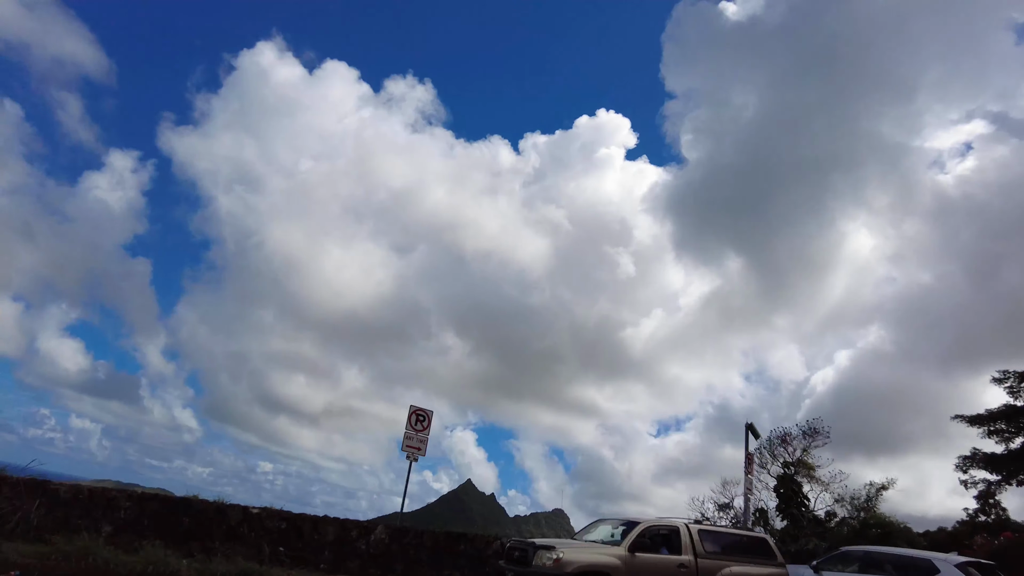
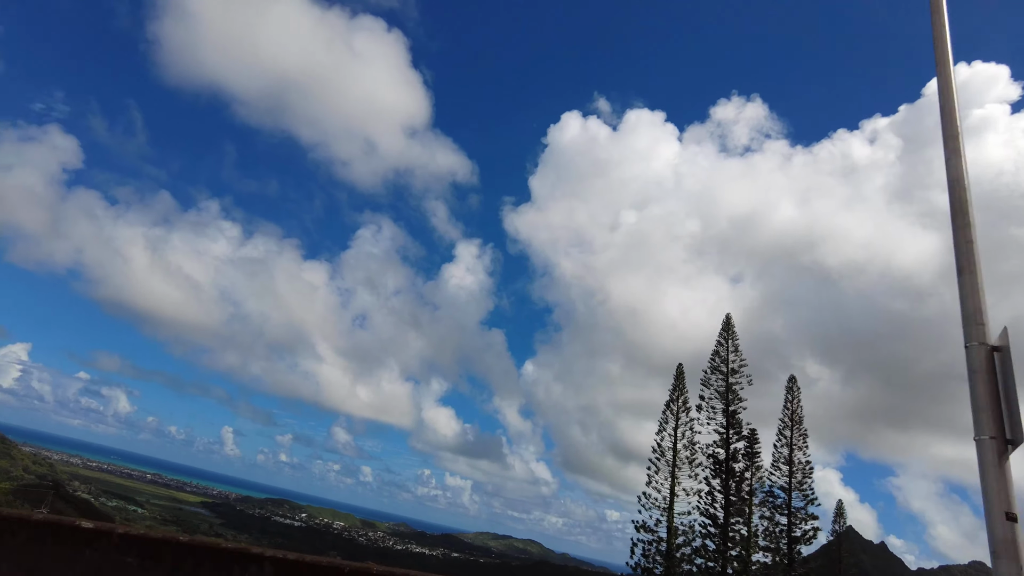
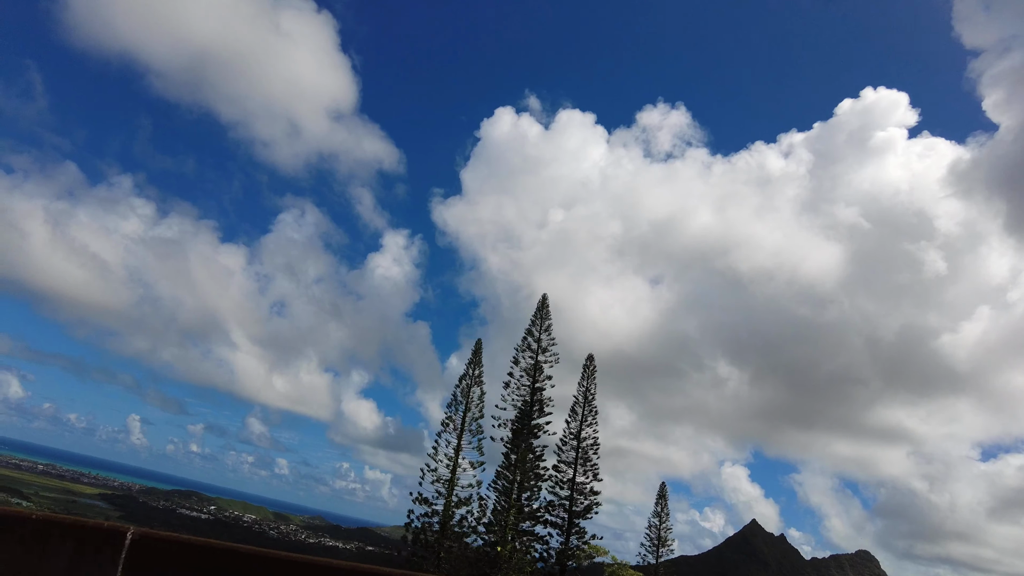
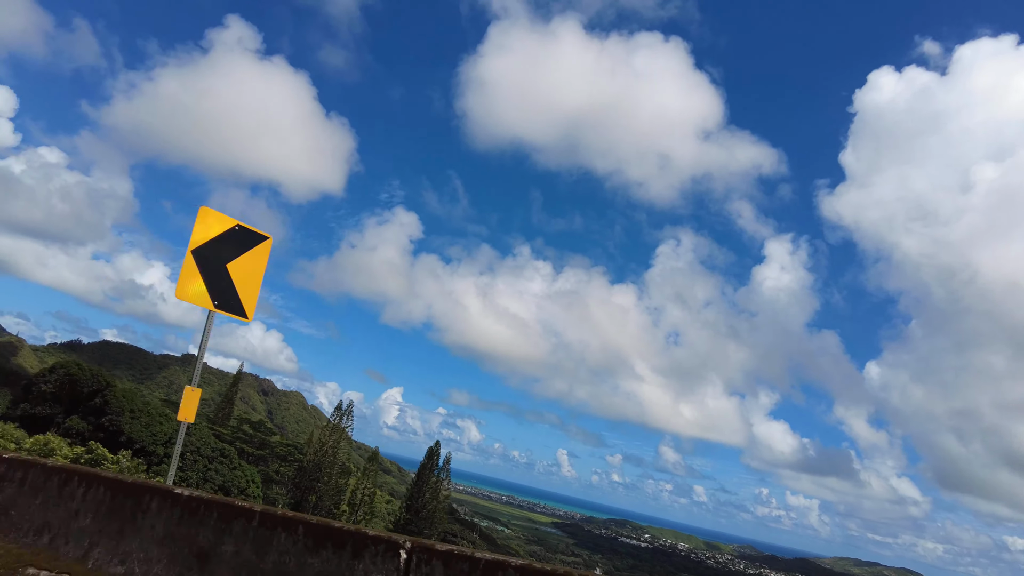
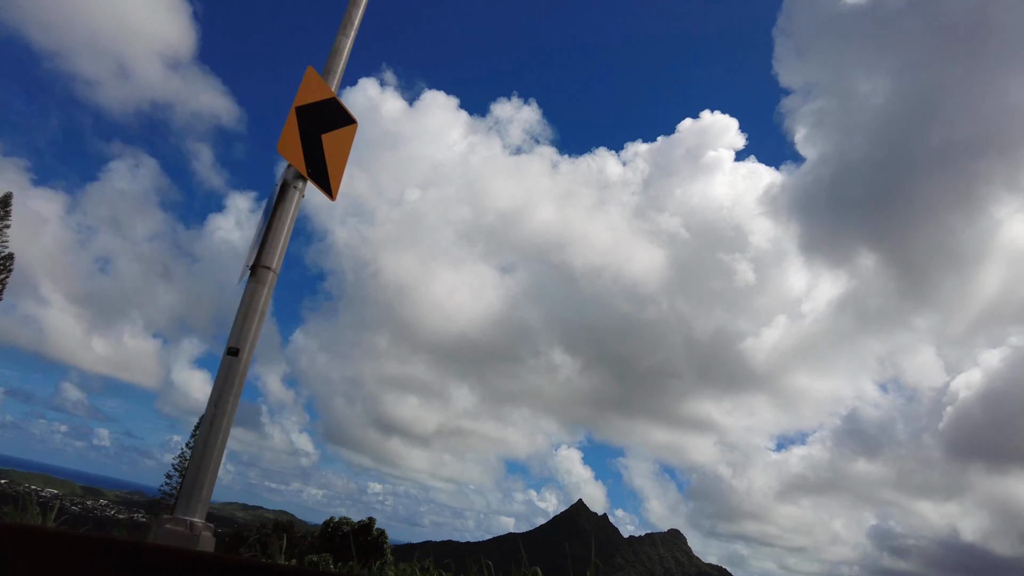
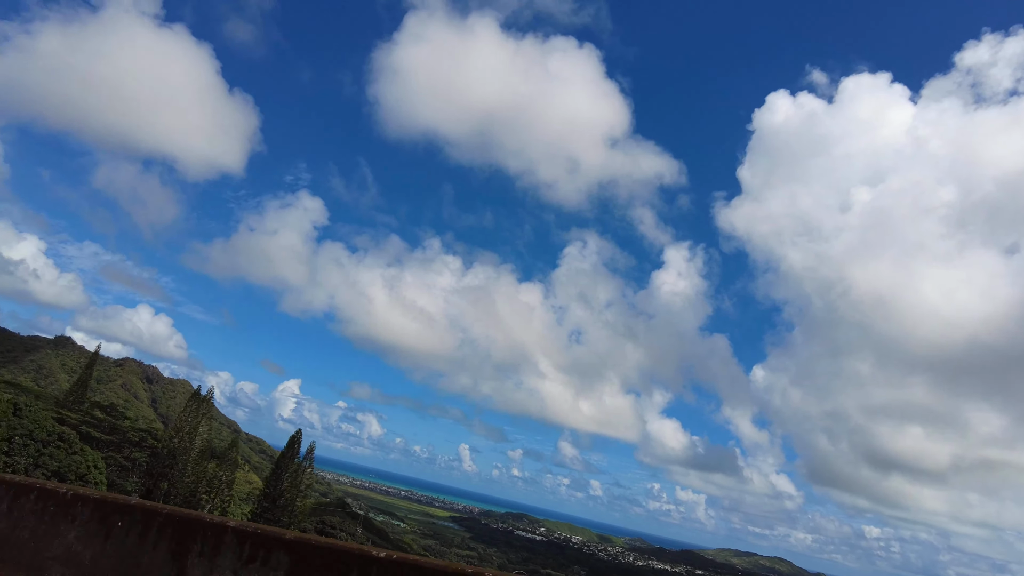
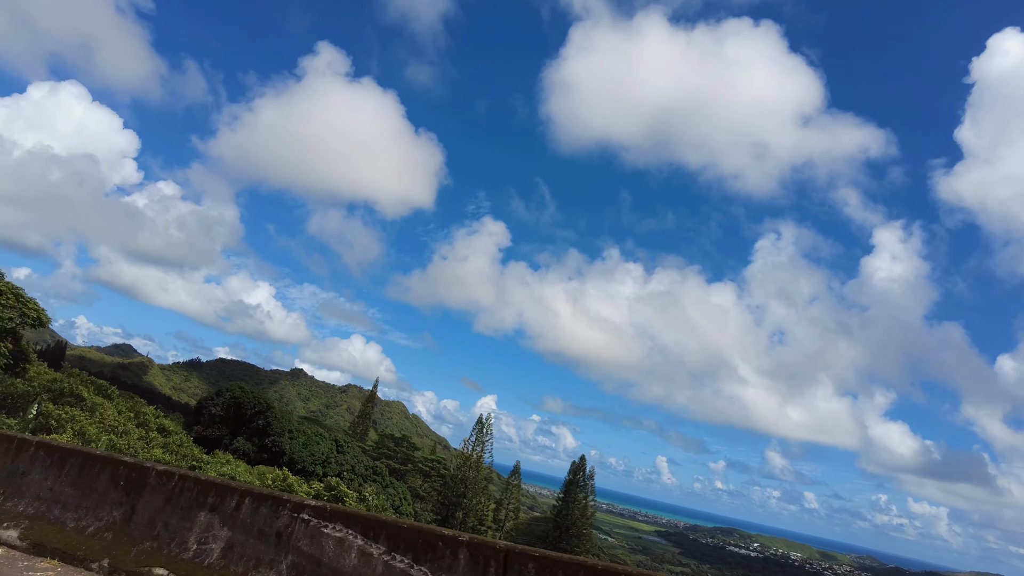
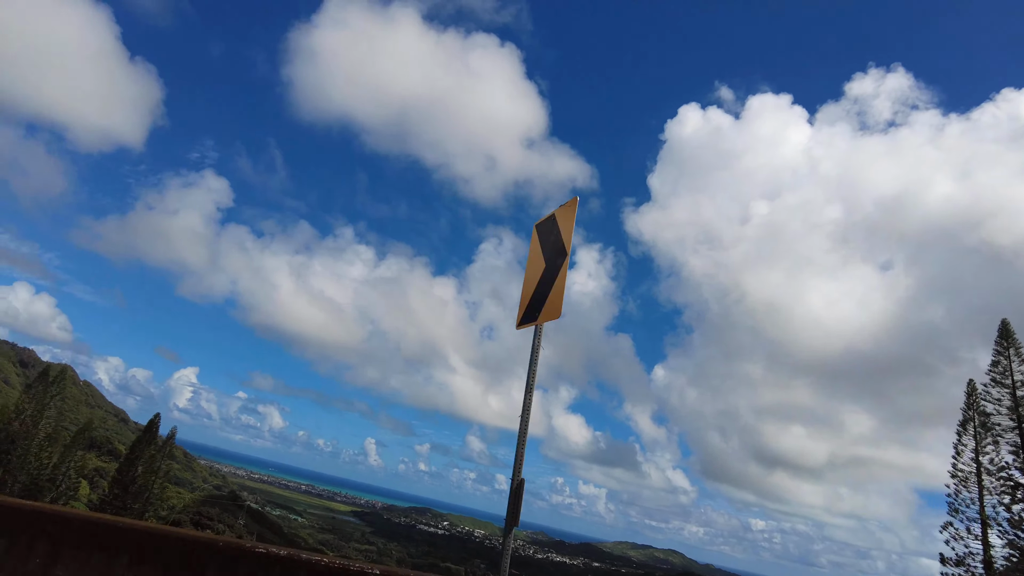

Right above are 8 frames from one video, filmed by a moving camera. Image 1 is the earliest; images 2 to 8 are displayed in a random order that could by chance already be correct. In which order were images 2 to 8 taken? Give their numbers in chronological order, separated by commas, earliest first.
5, 3, 2, 8, 6, 4, 7
